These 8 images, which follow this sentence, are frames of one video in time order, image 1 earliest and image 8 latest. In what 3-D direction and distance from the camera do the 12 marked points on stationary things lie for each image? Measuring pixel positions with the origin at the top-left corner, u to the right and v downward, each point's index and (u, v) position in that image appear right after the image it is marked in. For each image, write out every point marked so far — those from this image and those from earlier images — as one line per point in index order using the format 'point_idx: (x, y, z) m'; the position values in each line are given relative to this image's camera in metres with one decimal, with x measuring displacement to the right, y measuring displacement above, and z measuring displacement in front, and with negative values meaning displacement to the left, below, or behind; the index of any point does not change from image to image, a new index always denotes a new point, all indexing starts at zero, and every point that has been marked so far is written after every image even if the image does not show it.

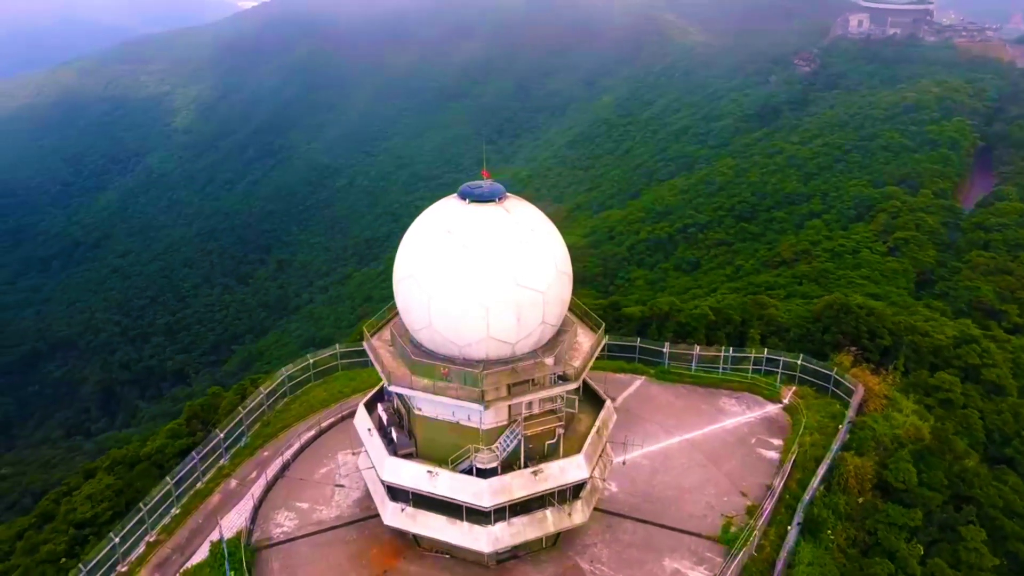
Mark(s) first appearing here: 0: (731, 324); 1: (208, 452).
0: (+3.8, -0.6, +14.4) m
1: (-4.6, -2.5, +12.2) m
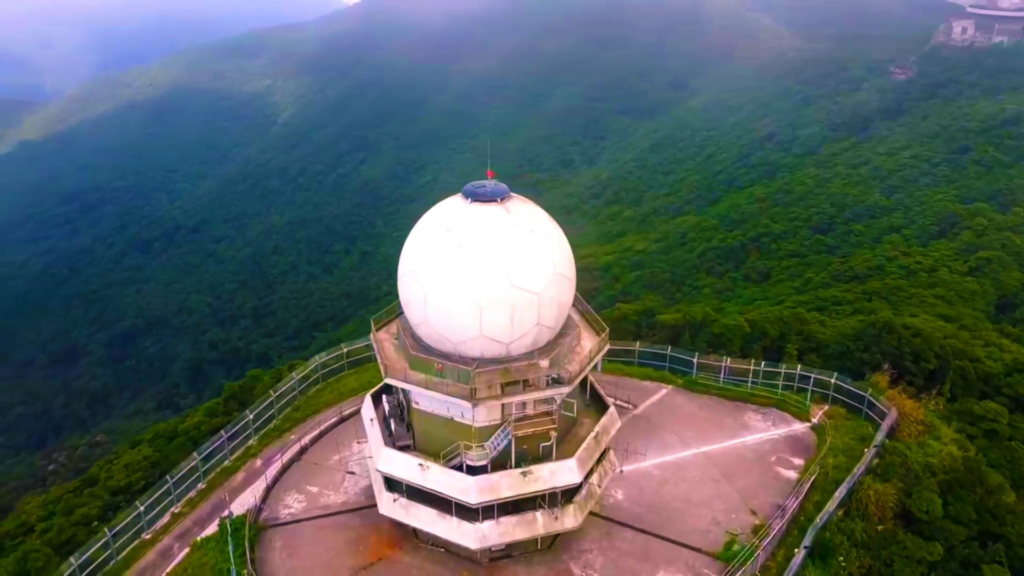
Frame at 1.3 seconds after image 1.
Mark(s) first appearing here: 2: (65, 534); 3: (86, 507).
0: (+4.4, -0.8, +14.0) m
1: (-4.3, -2.2, +12.7) m
2: (-6.2, -3.4, +11.4) m
3: (-6.2, -3.2, +12.0) m
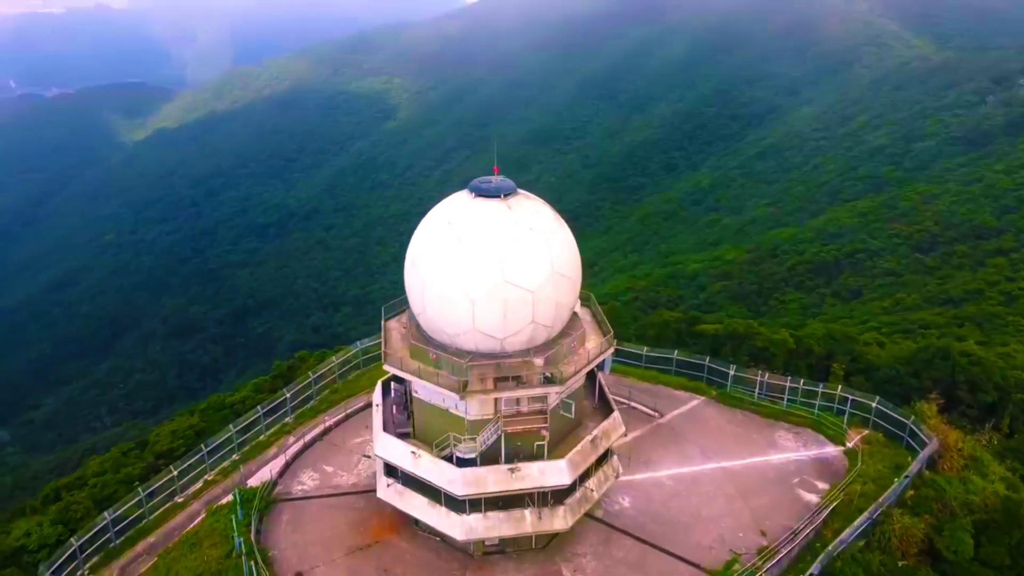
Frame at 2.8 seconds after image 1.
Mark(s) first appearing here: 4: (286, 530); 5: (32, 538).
0: (+5.0, -1.1, +13.4) m
1: (-3.9, -2.0, +13.3) m
2: (-6.0, -3.0, +12.2) m
3: (-5.9, -2.8, +12.8) m
4: (-2.8, -3.0, +10.0) m
5: (-6.5, -3.4, +11.0) m
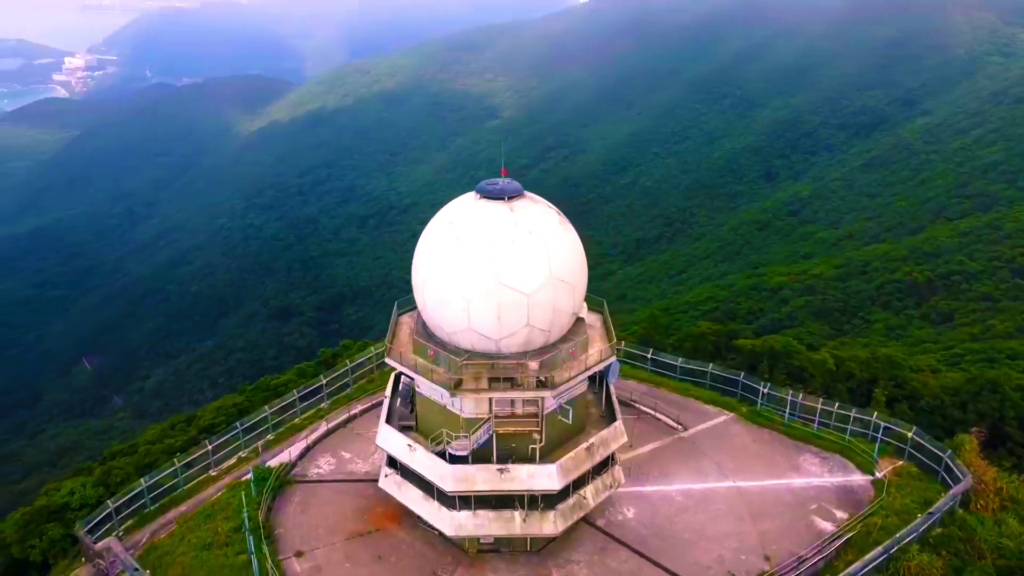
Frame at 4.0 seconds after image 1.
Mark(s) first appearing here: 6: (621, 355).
0: (+5.4, -1.4, +12.8) m
1: (-3.4, -1.8, +13.8) m
2: (-5.7, -2.7, +12.9) m
3: (-5.5, -2.5, +13.5) m
4: (-2.8, -2.8, +10.4) m
5: (-6.3, -3.0, +11.8) m
6: (+1.9, -1.2, +14.5) m
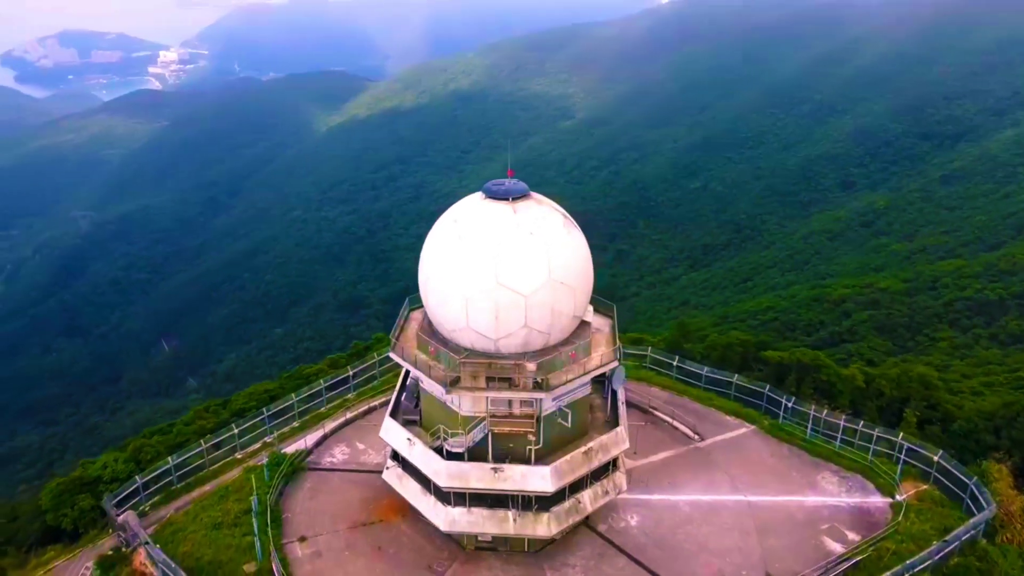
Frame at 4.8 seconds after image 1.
0: (+5.7, -1.6, +12.4) m
1: (-3.0, -1.7, +14.1) m
2: (-5.4, -2.4, +13.5) m
3: (-5.2, -2.3, +14.0) m
4: (-2.7, -2.7, +10.7) m
5: (-6.2, -2.8, +12.4) m
6: (+2.4, -1.3, +14.4) m
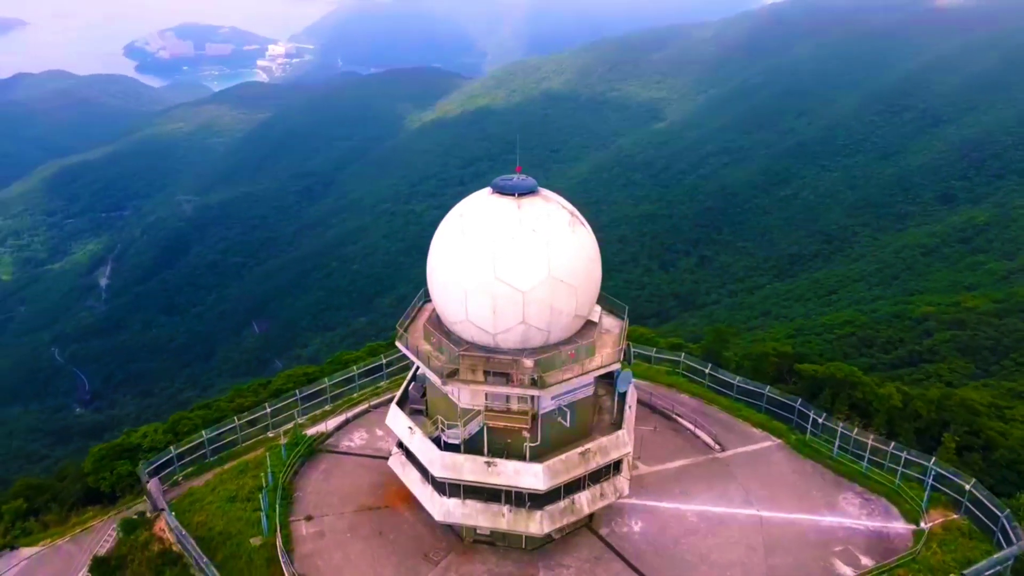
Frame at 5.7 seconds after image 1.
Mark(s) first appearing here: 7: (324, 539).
0: (+6.0, -1.9, +11.8) m
1: (-2.5, -1.5, +14.4) m
2: (-5.0, -2.1, +14.0) m
3: (-4.7, -2.0, +14.6) m
4: (-2.6, -2.5, +10.9) m
5: (-5.8, -2.4, +13.0) m
6: (+2.9, -1.4, +14.1) m
7: (-2.3, -3.0, +9.9) m
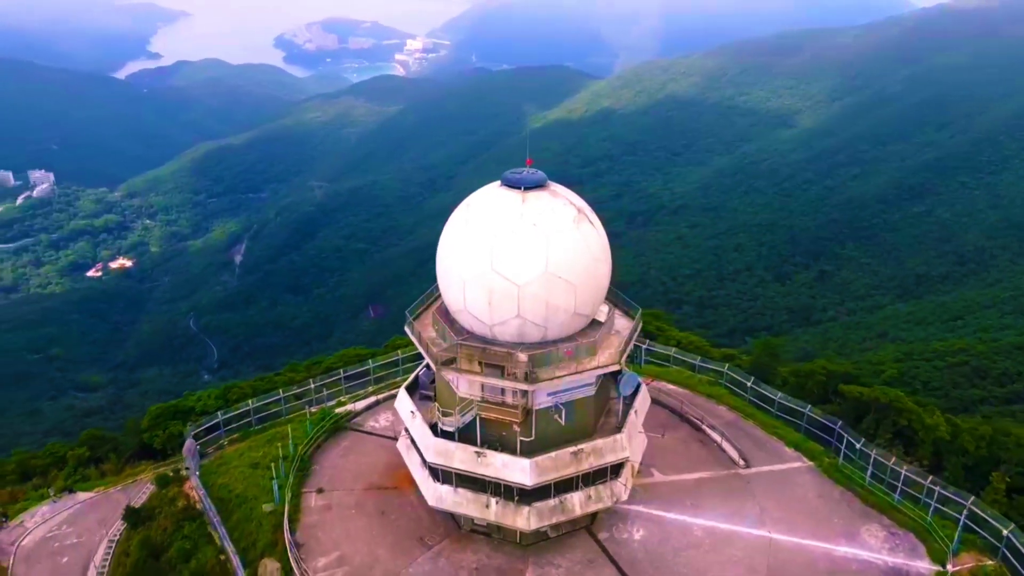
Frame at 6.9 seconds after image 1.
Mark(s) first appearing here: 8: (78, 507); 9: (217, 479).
0: (+6.2, -2.2, +10.9) m
1: (-1.8, -1.2, +14.7) m
2: (-4.3, -1.7, +14.7) m
3: (-3.9, -1.6, +15.2) m
4: (-2.4, -2.3, +11.3) m
5: (-5.3, -2.0, +13.9) m
6: (+3.6, -1.5, +13.6) m
7: (-2.3, -2.8, +10.2) m
8: (-6.5, -3.3, +12.2) m
9: (-4.1, -2.6, +11.3) m
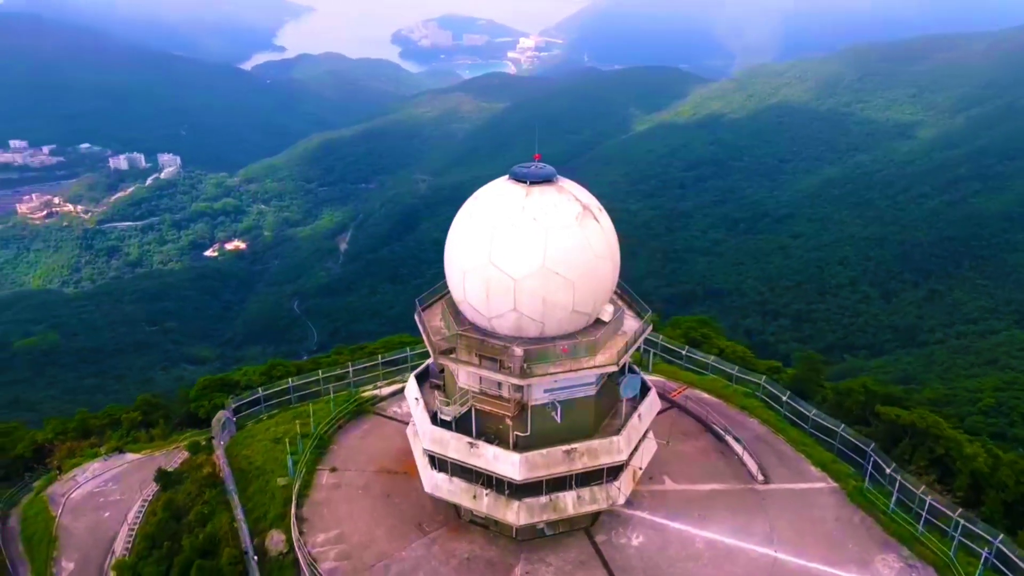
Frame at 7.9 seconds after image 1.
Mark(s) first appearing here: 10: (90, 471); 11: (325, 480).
0: (+6.3, -2.5, +10.1) m
1: (-1.1, -1.1, +14.9) m
2: (-3.6, -1.4, +15.2) m
3: (-3.2, -1.3, +15.6) m
4: (-2.2, -2.1, +11.6) m
5: (-4.7, -1.6, +14.5) m
6: (+4.0, -1.7, +13.1) m
7: (-2.3, -2.6, +10.5) m
8: (-6.2, -2.9, +13.0) m
9: (-3.9, -2.3, +11.8) m
10: (-6.7, -2.9, +12.9) m
11: (-2.5, -2.5, +10.7) m
